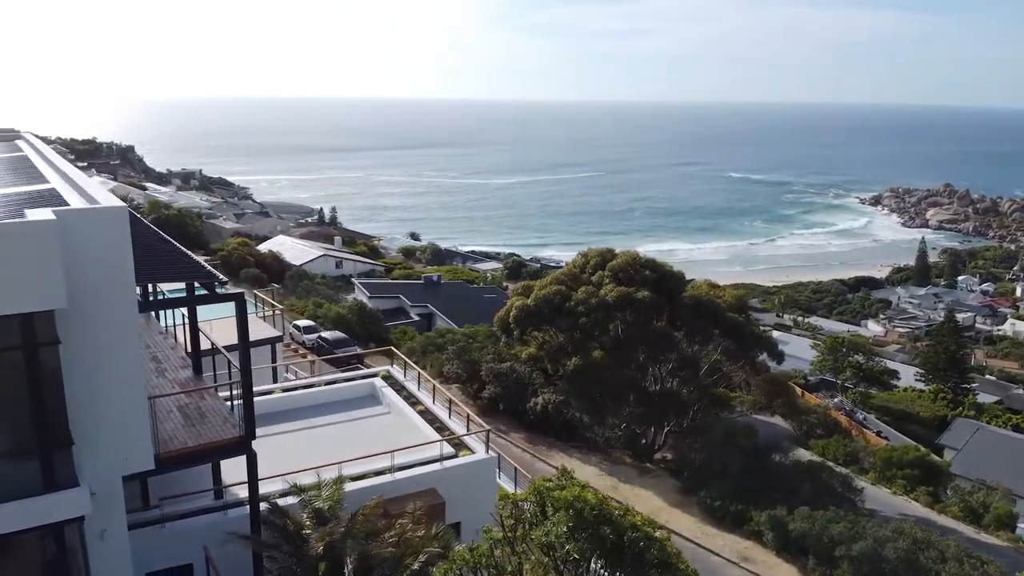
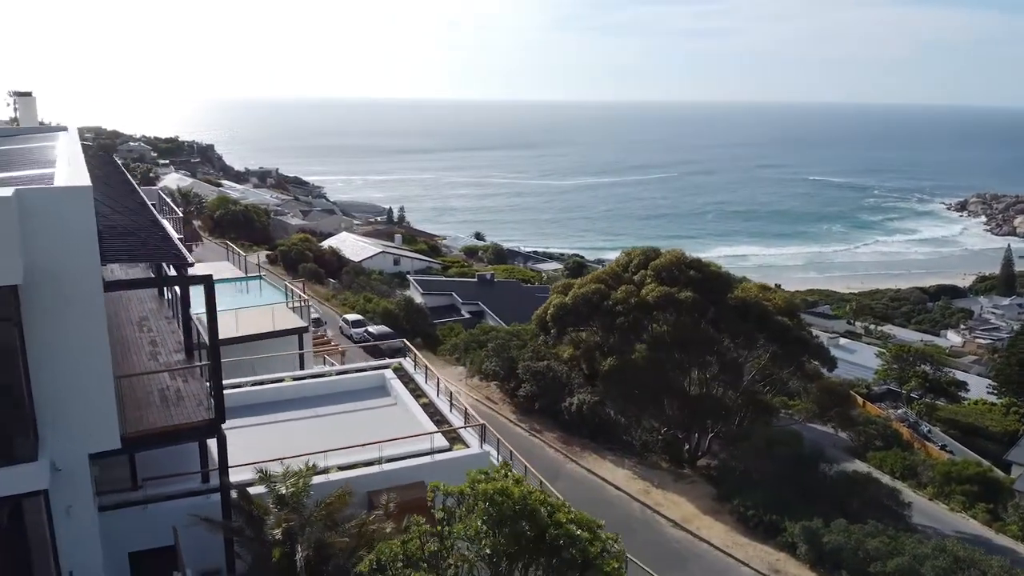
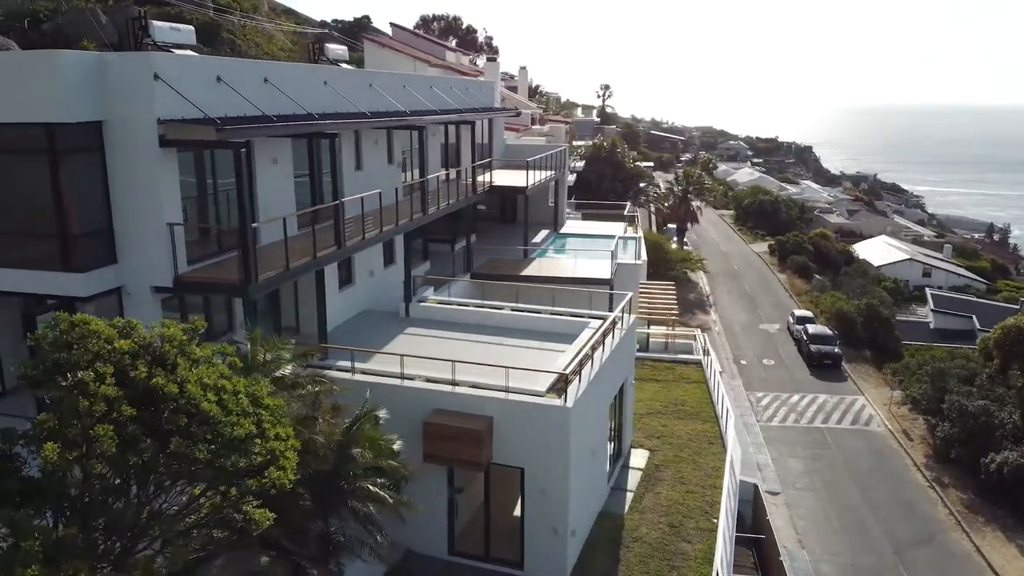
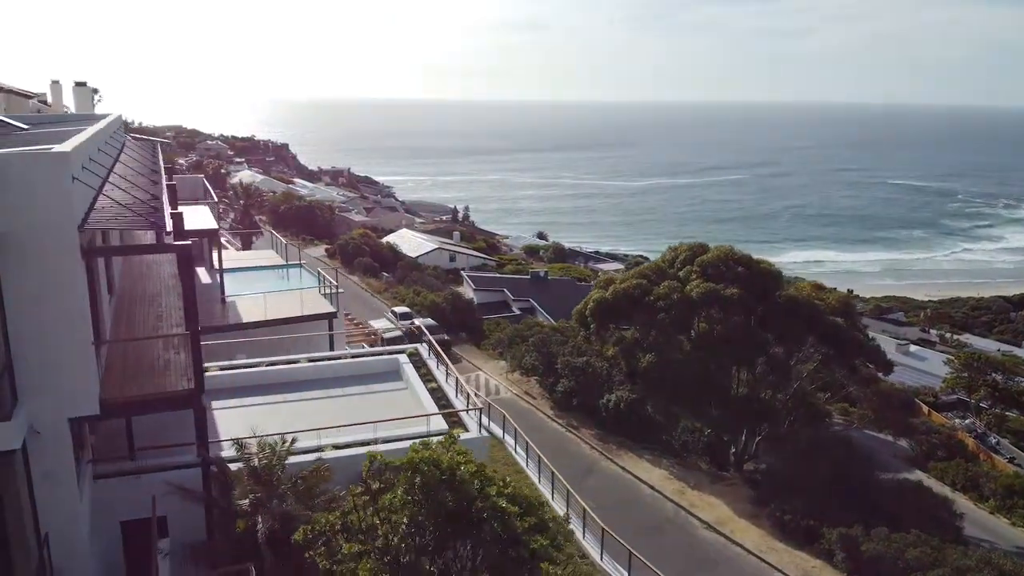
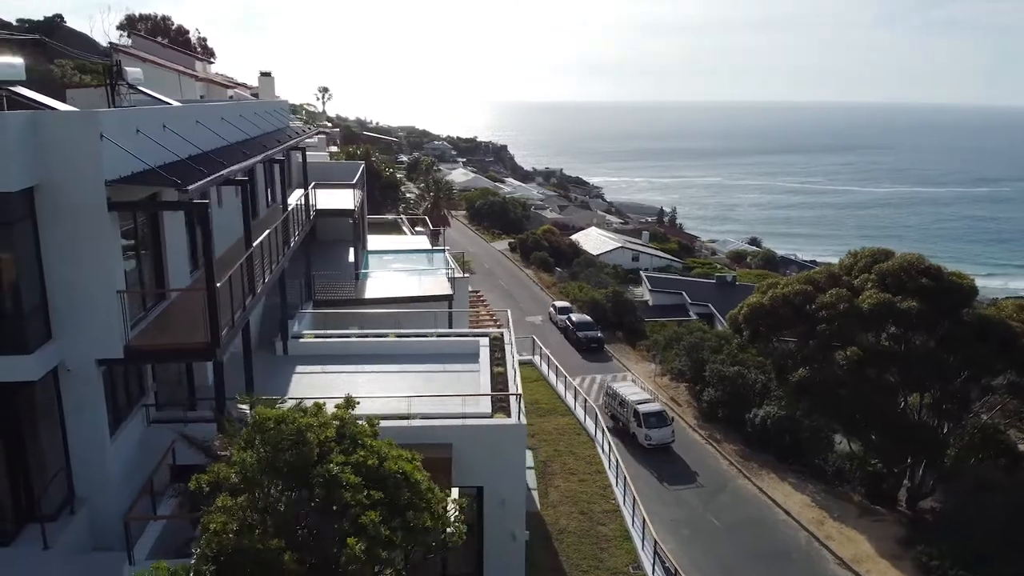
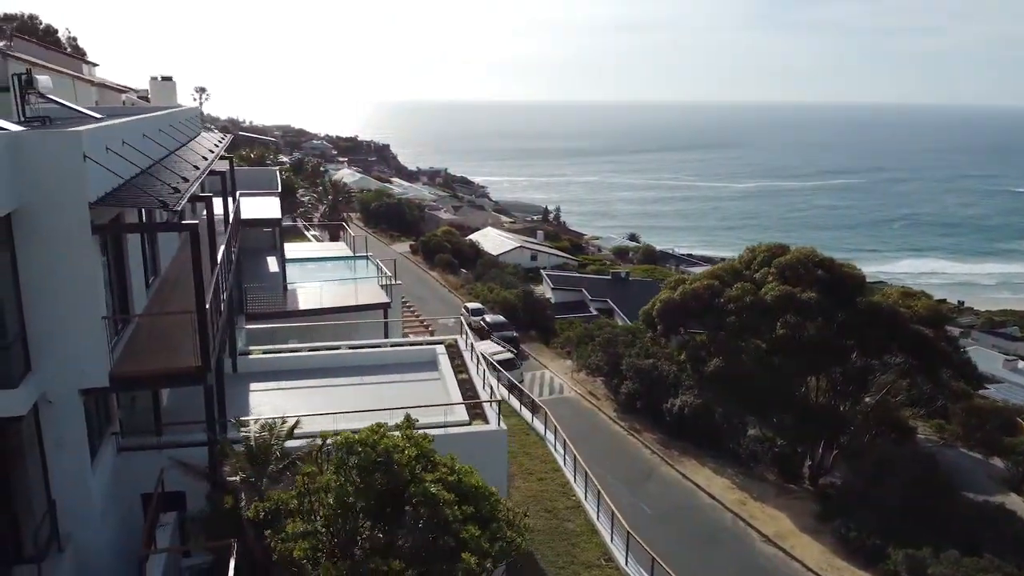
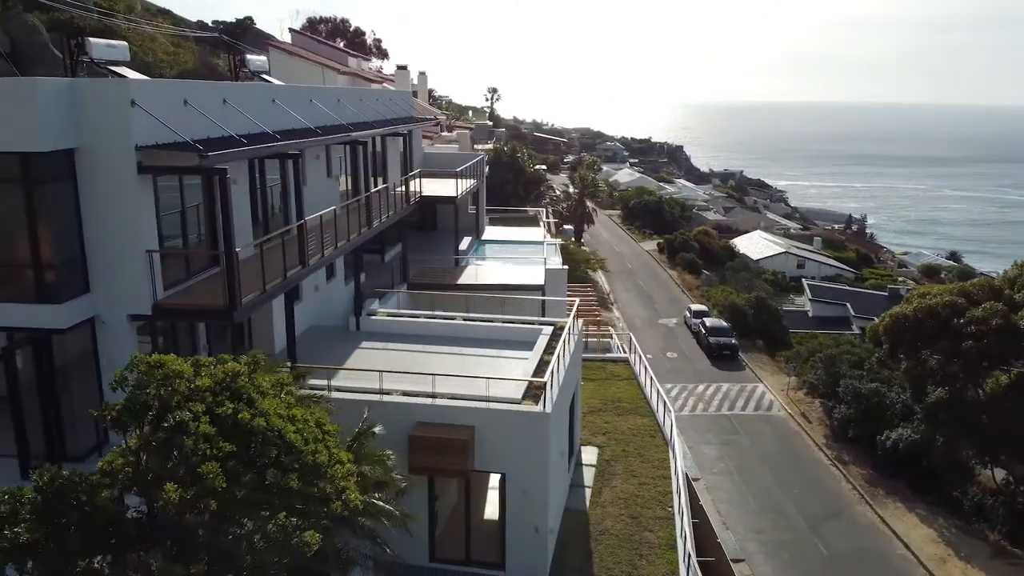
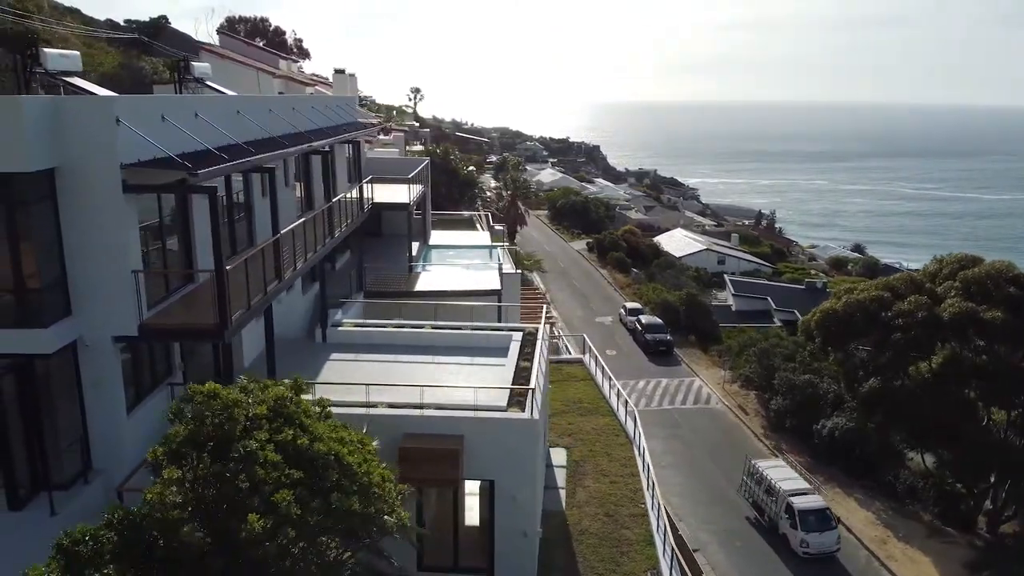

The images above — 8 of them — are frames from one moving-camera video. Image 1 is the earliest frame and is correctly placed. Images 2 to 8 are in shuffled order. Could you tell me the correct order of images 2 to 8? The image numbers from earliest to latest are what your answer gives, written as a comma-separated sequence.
2, 4, 6, 5, 8, 7, 3
